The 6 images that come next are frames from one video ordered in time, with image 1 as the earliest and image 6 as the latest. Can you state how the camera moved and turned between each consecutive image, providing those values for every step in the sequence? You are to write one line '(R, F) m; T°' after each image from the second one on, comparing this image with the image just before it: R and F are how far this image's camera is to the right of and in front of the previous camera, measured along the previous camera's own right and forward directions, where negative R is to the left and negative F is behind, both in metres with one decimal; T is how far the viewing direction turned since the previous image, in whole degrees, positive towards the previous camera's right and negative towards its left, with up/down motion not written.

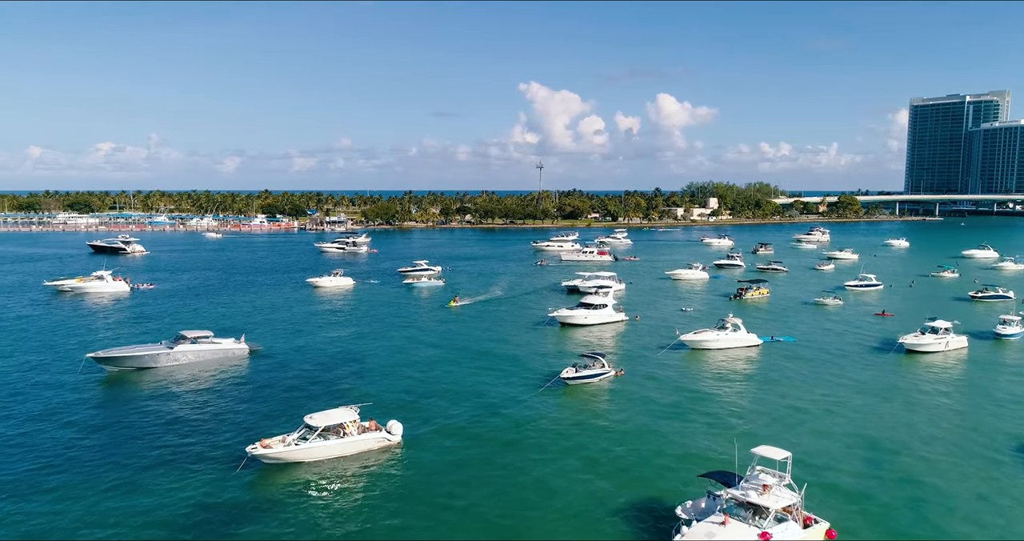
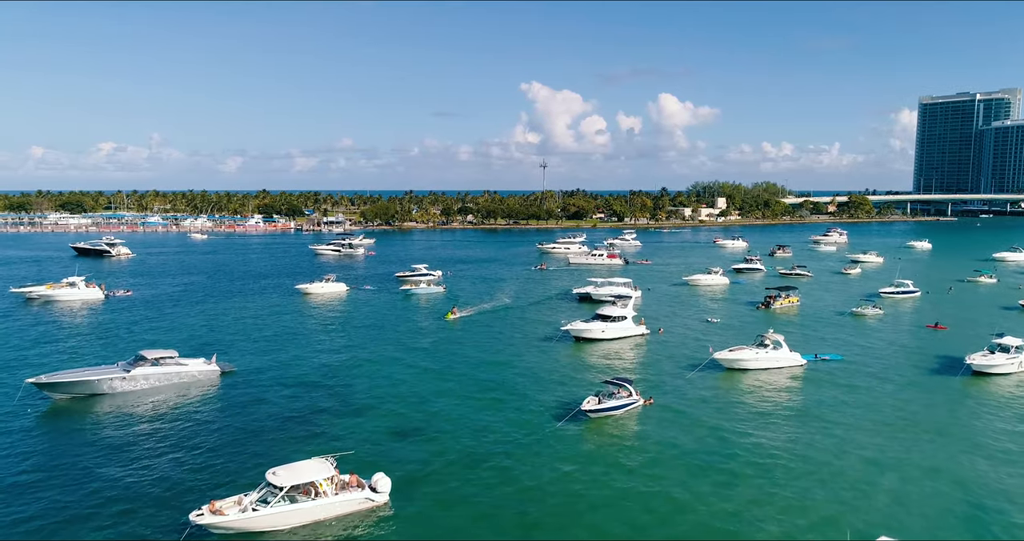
(-0.6, +7.5) m; 0°
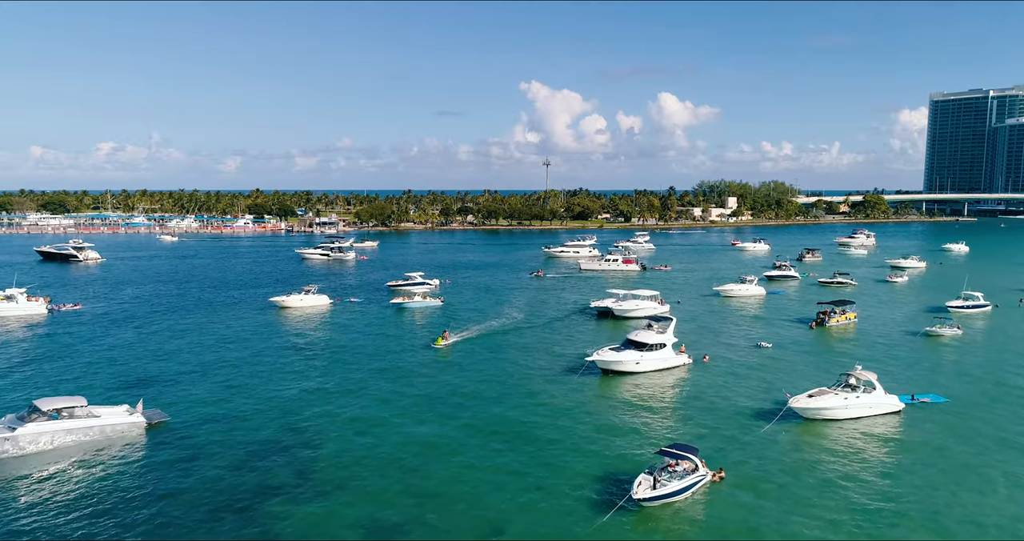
(-0.8, +12.1) m; 0°
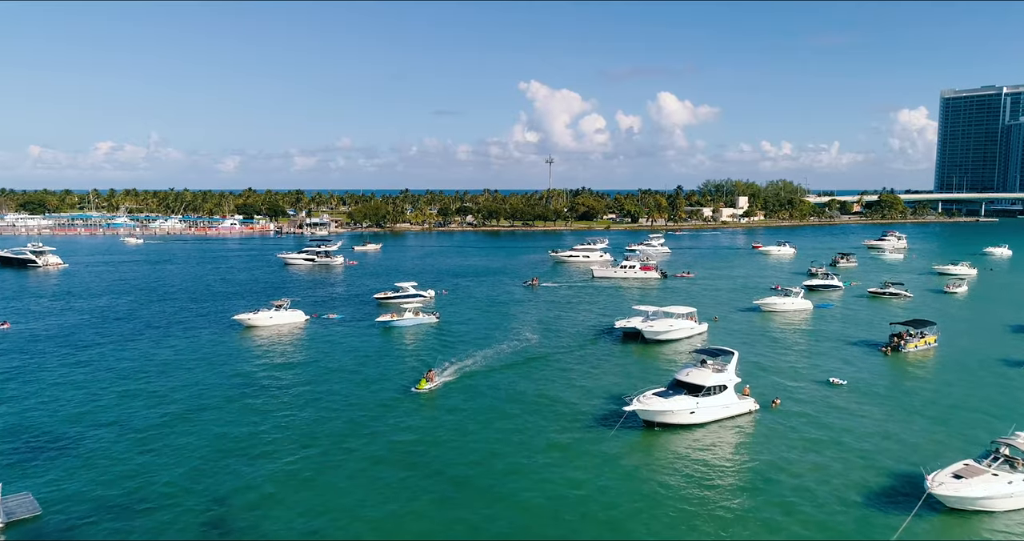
(-0.8, +12.2) m; 0°
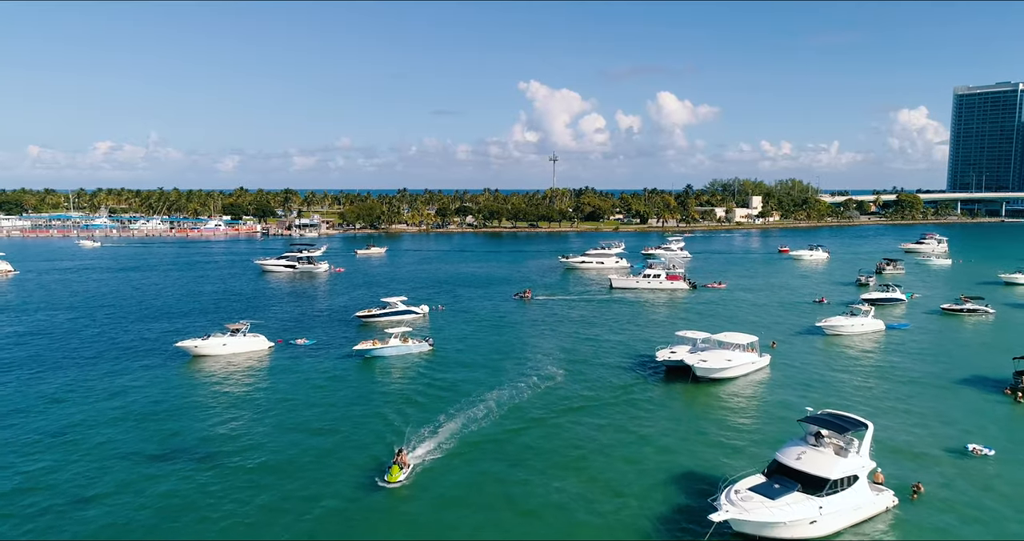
(-0.9, +13.3) m; 0°
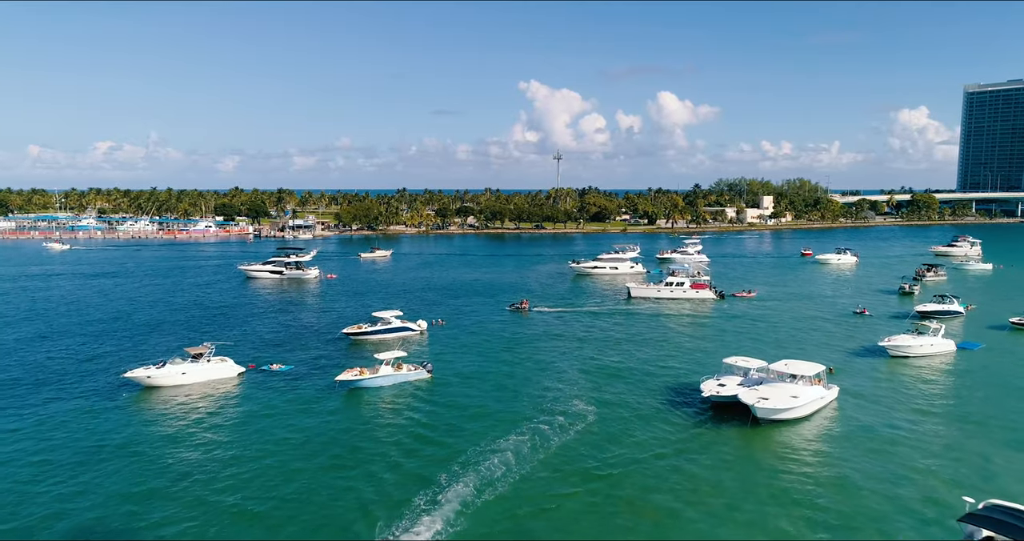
(-0.8, +8.8) m; 0°
